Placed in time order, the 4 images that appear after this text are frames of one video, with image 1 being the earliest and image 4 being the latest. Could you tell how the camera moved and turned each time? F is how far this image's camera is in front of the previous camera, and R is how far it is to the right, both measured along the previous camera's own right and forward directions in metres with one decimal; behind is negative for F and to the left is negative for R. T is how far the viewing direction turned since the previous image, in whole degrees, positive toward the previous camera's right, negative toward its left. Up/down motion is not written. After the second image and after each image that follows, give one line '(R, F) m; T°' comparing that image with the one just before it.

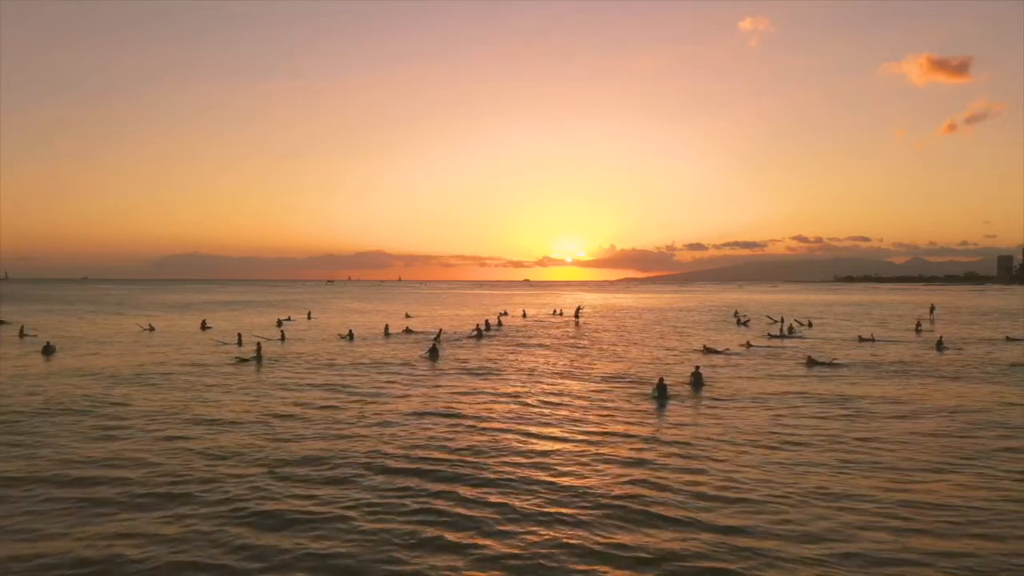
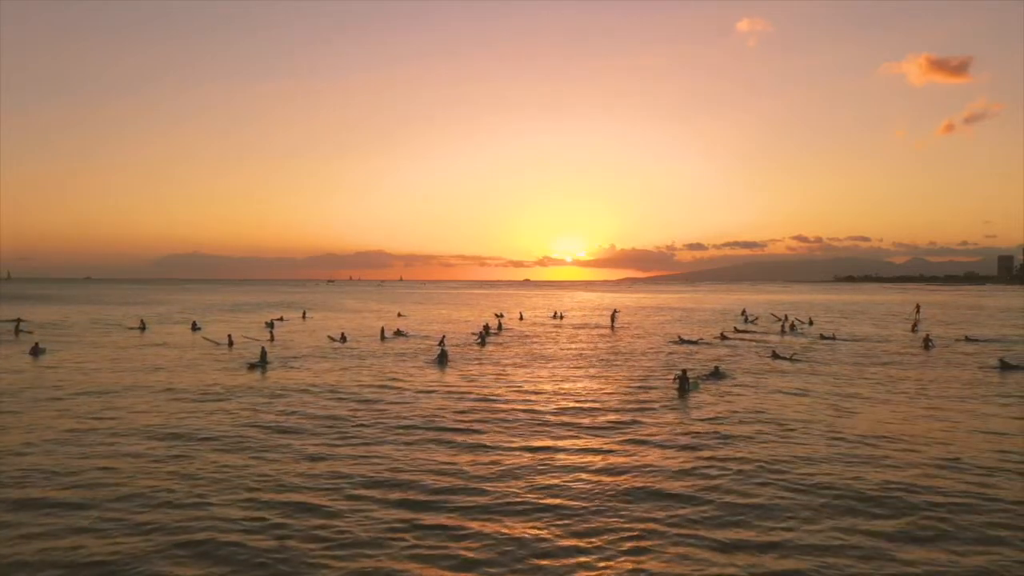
(-0.2, +0.3) m; 0°
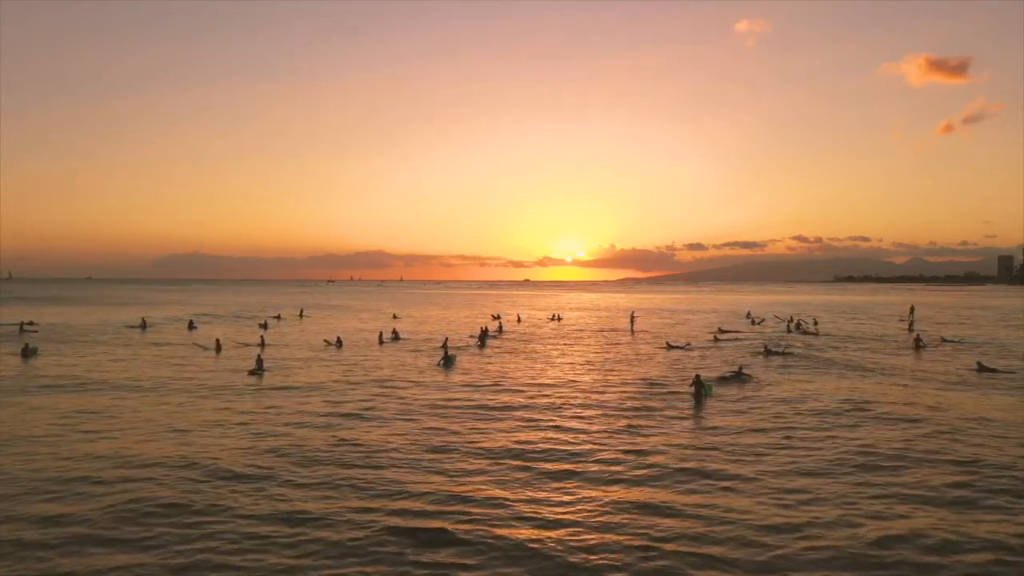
(-1.3, -1.6) m; 0°
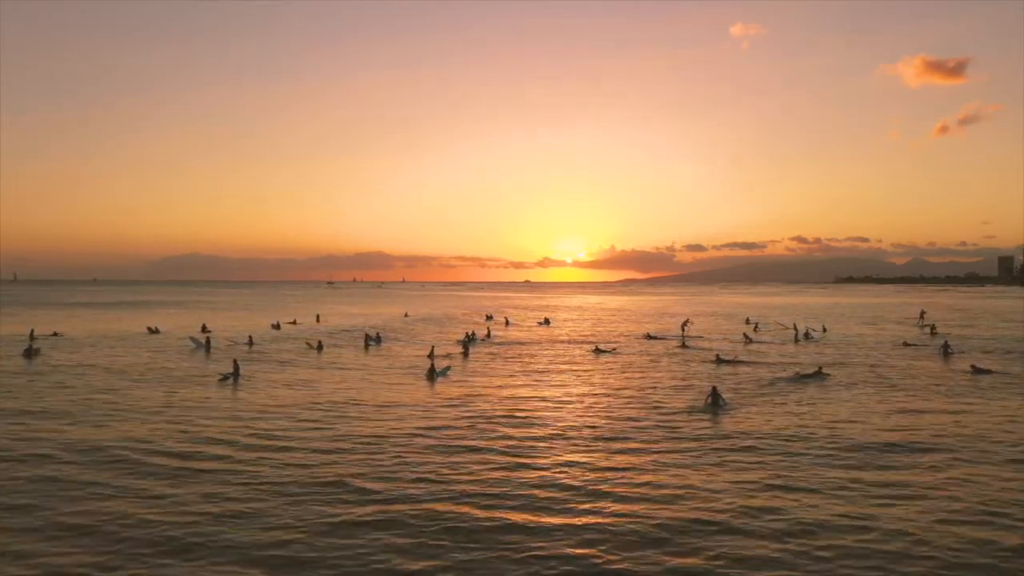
(-2.8, +3.0) m; 0°
